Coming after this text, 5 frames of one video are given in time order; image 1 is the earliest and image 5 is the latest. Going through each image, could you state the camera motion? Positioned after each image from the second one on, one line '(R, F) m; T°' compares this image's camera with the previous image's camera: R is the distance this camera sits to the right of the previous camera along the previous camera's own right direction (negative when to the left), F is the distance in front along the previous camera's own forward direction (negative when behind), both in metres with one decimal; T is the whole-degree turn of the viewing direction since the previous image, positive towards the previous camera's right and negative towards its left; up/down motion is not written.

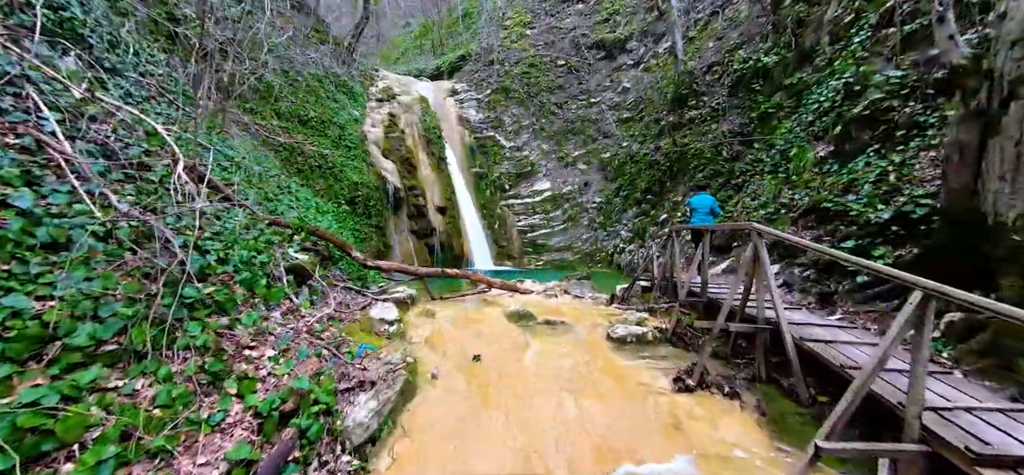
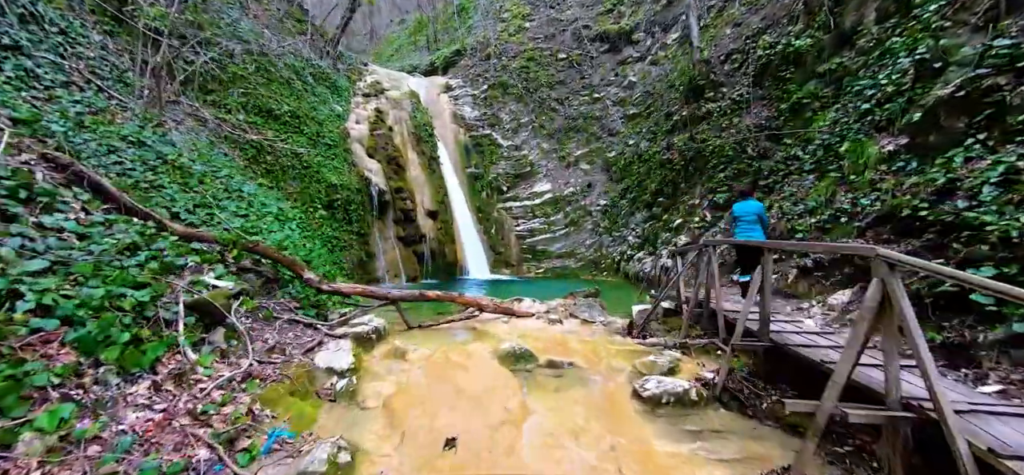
(+0.1, +1.1) m; 0°
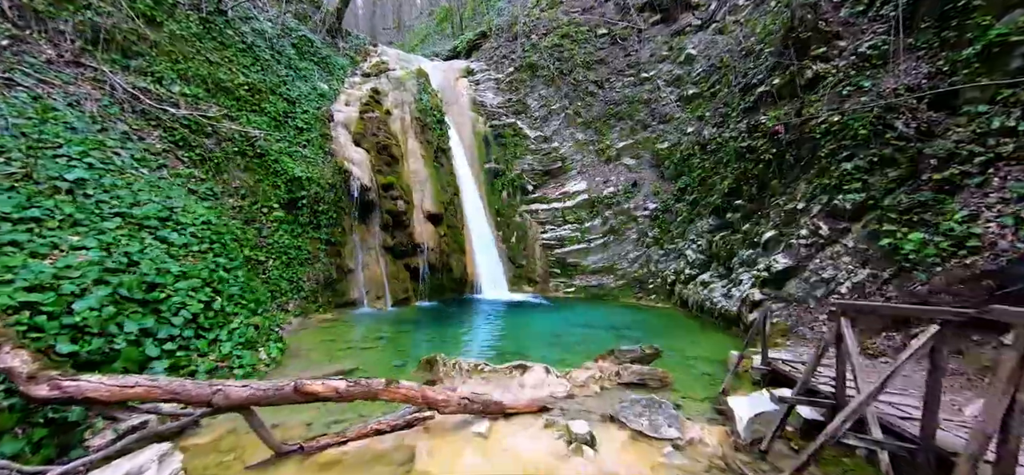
(+0.3, +2.6) m; -5°
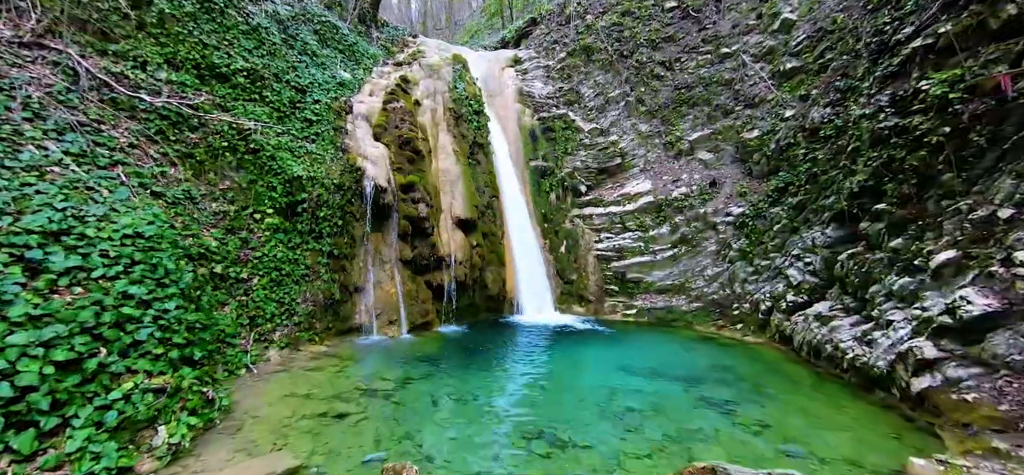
(+0.2, +1.7) m; -8°
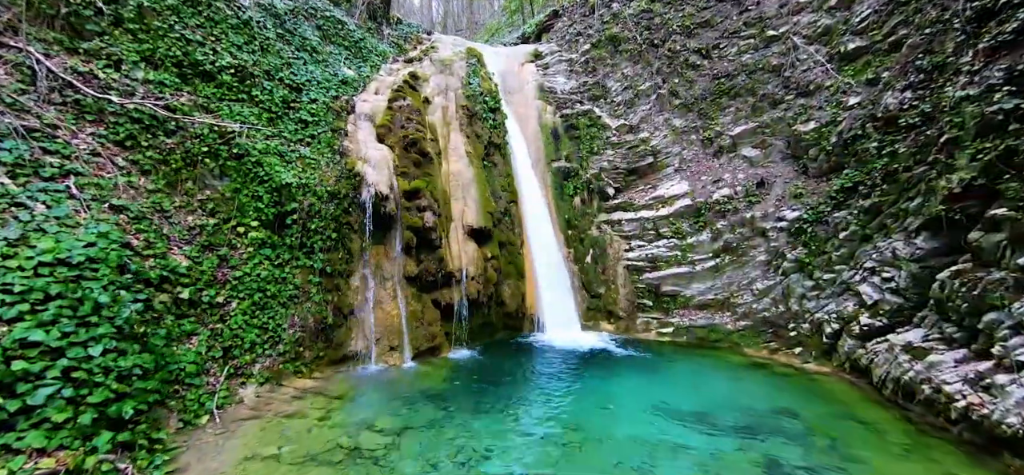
(+0.1, +0.9) m; -4°
